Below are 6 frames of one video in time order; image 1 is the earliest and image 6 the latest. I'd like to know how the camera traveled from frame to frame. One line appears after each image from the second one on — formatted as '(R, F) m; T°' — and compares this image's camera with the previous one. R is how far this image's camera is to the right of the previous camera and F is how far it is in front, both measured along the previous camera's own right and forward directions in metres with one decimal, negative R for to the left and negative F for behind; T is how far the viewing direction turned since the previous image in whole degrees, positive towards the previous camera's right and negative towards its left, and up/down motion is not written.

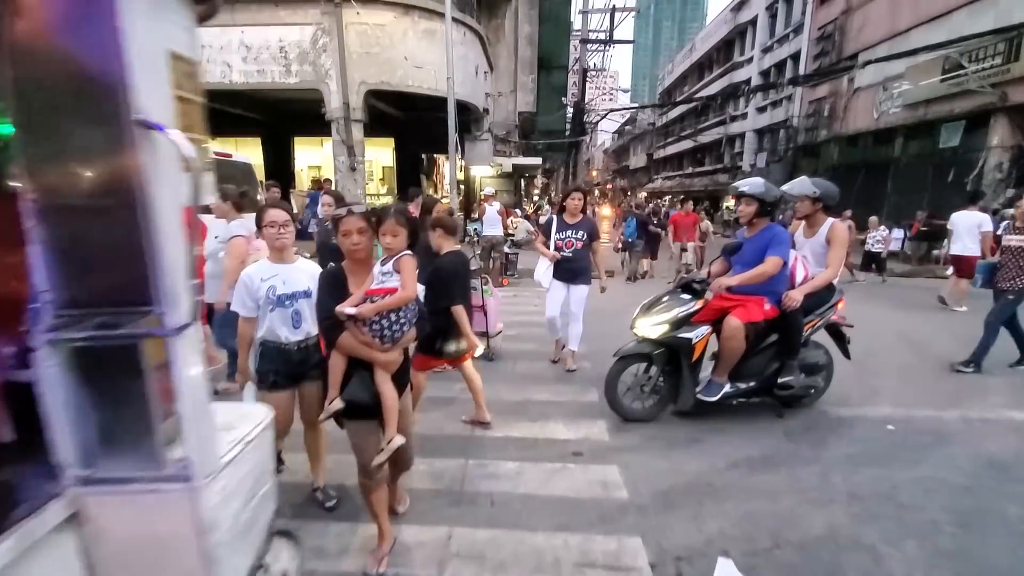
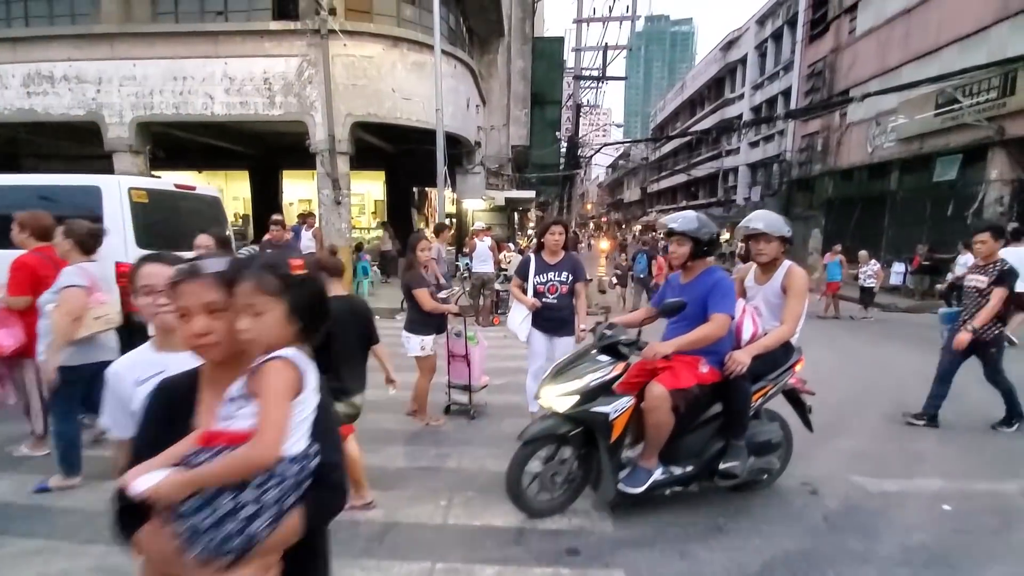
(+0.1, +0.7) m; 0°
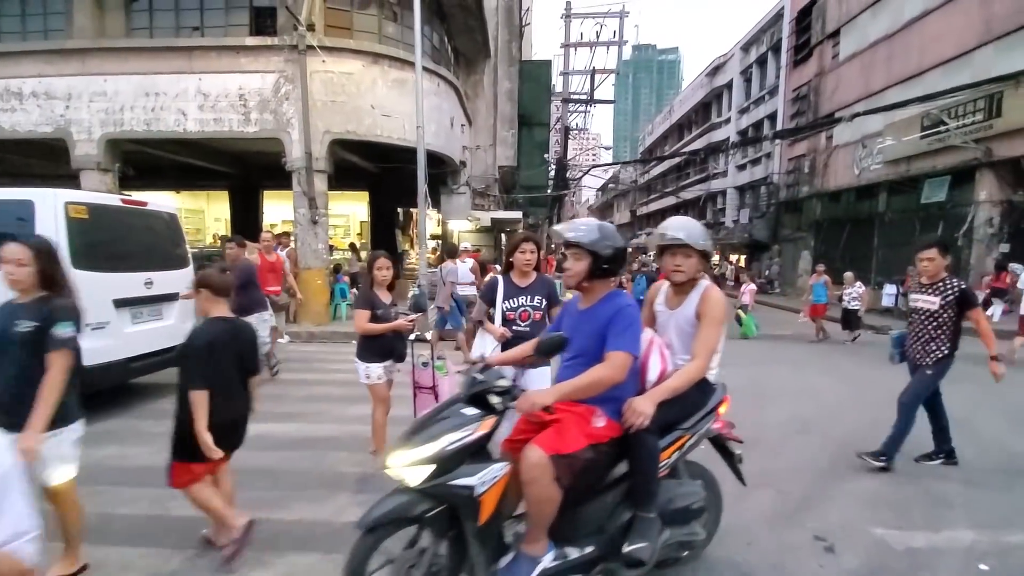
(+0.2, +0.6) m; +1°
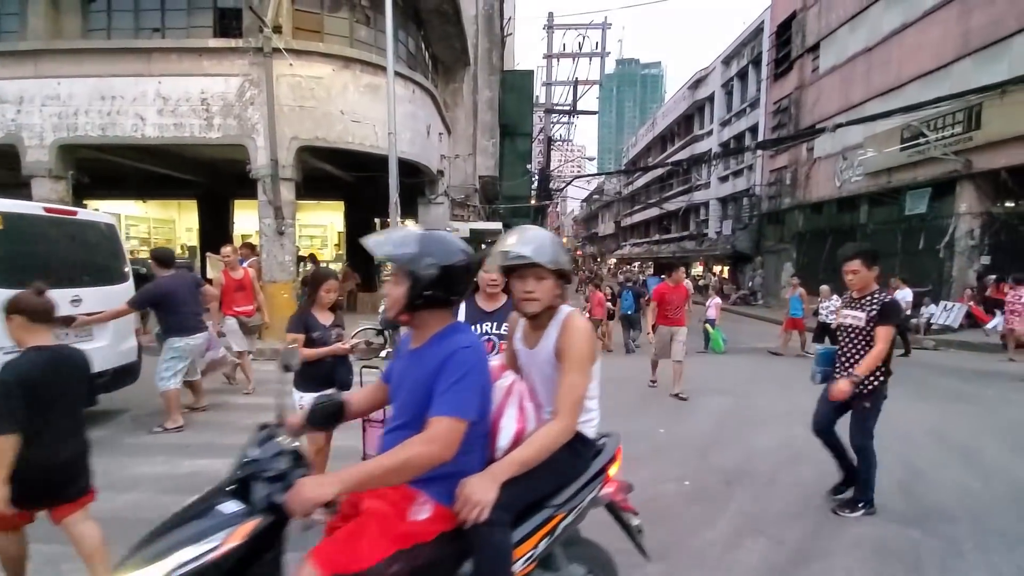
(+0.2, +0.6) m; +2°
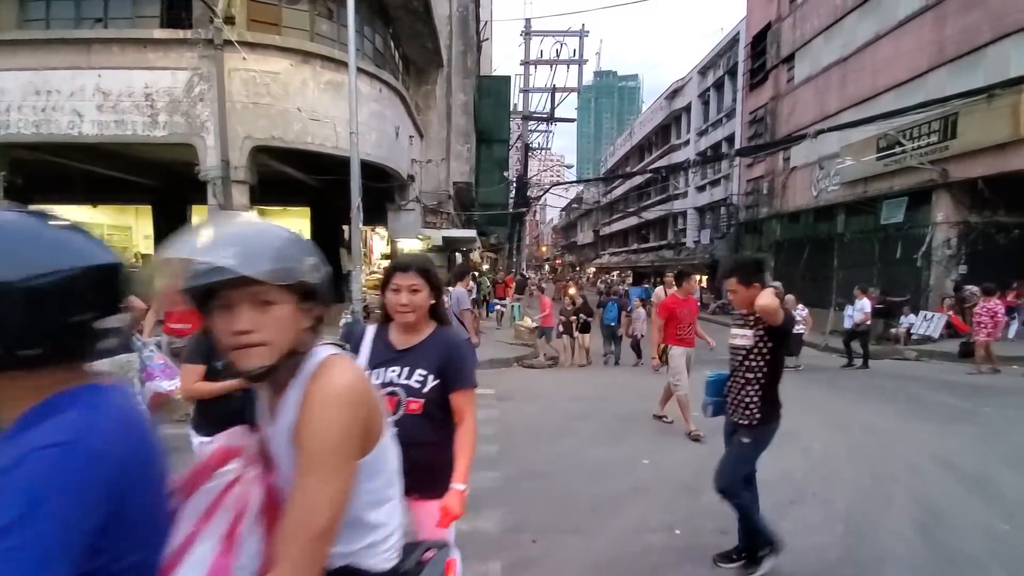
(+0.2, +0.8) m; +2°
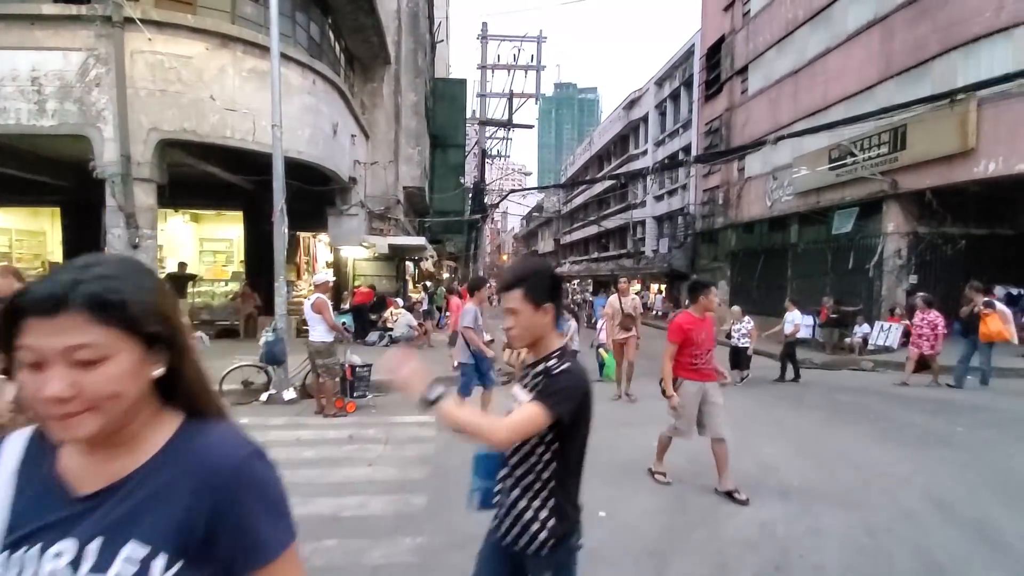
(+0.3, +1.0) m; +4°
